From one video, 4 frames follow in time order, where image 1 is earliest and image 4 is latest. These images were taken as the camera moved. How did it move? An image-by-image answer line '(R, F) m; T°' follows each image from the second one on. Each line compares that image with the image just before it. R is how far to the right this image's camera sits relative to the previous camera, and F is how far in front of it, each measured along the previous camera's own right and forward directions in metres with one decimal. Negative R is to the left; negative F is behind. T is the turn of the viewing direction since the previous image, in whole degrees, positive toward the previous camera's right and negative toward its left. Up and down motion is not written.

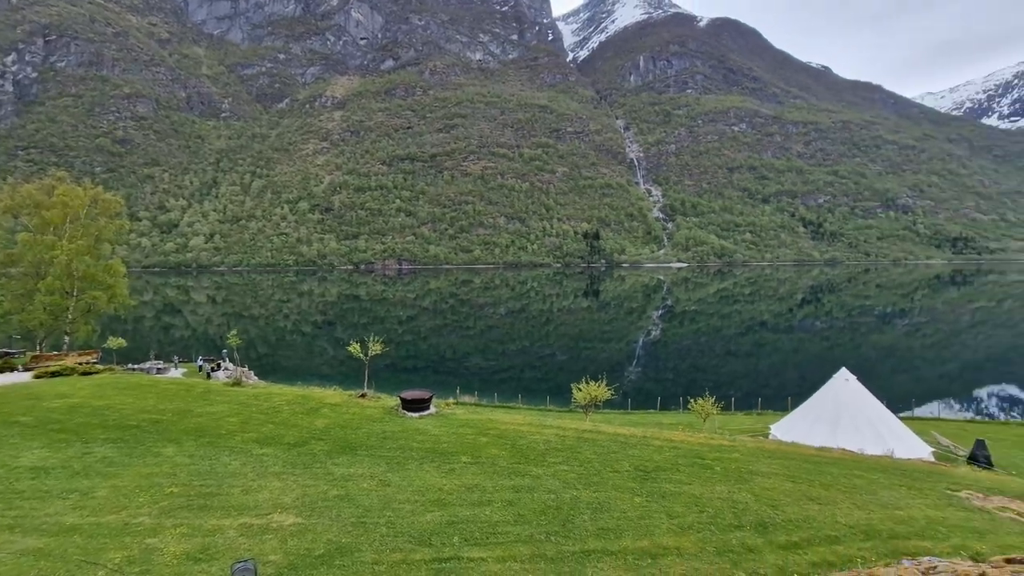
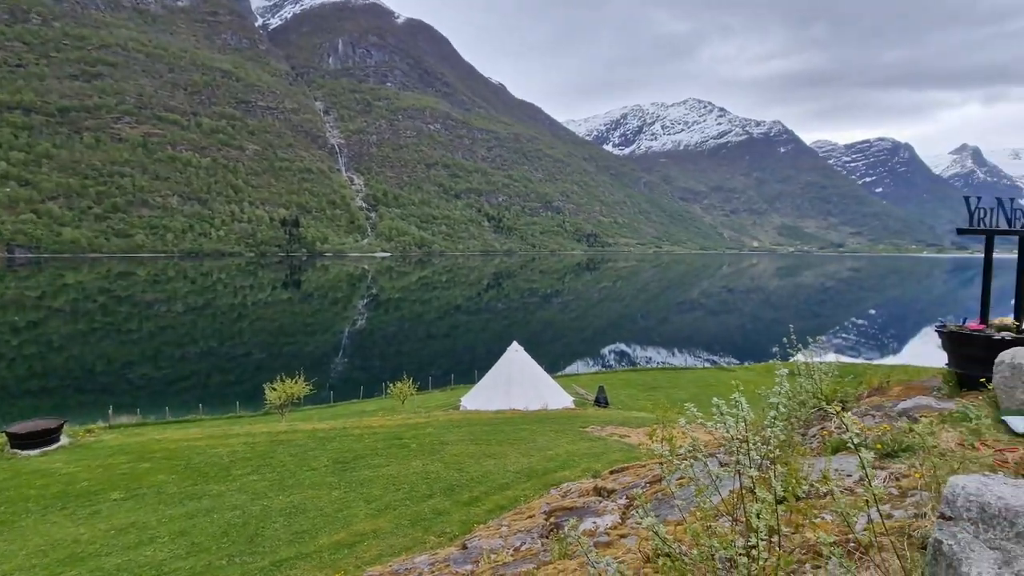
(+0.4, 0.0) m; +32°
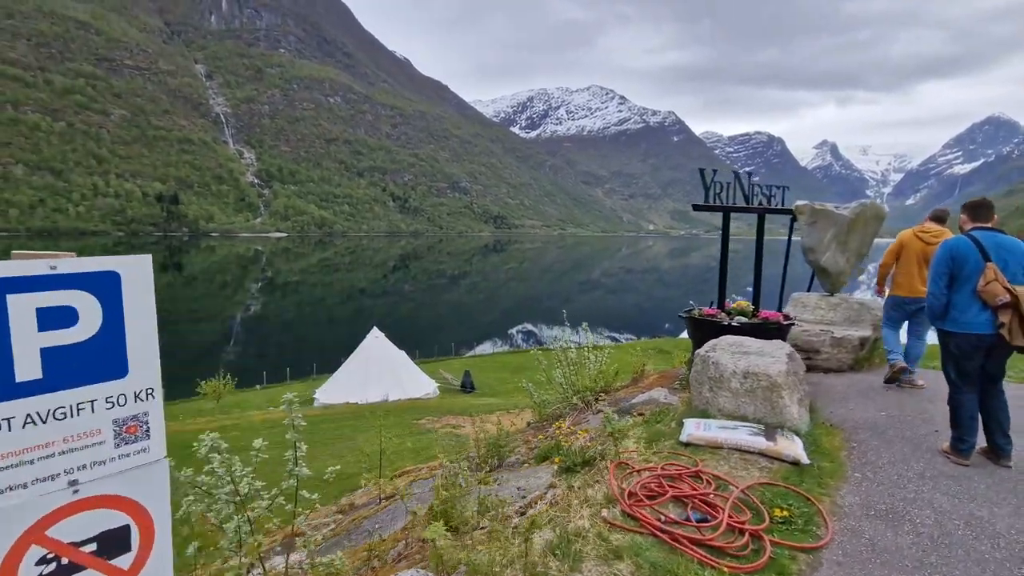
(+3.7, +1.5) m; +10°
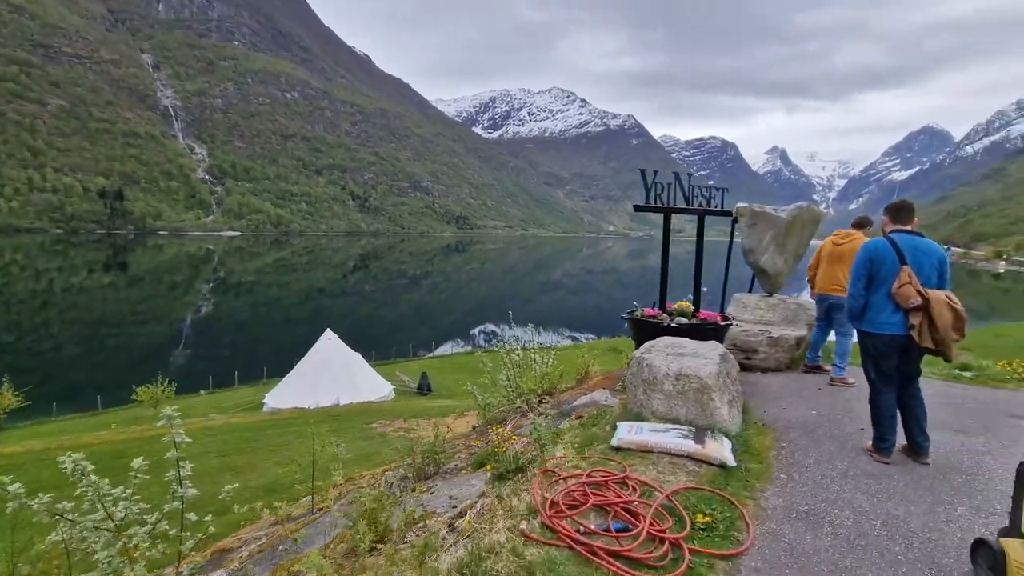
(+0.4, +0.2) m; +4°
